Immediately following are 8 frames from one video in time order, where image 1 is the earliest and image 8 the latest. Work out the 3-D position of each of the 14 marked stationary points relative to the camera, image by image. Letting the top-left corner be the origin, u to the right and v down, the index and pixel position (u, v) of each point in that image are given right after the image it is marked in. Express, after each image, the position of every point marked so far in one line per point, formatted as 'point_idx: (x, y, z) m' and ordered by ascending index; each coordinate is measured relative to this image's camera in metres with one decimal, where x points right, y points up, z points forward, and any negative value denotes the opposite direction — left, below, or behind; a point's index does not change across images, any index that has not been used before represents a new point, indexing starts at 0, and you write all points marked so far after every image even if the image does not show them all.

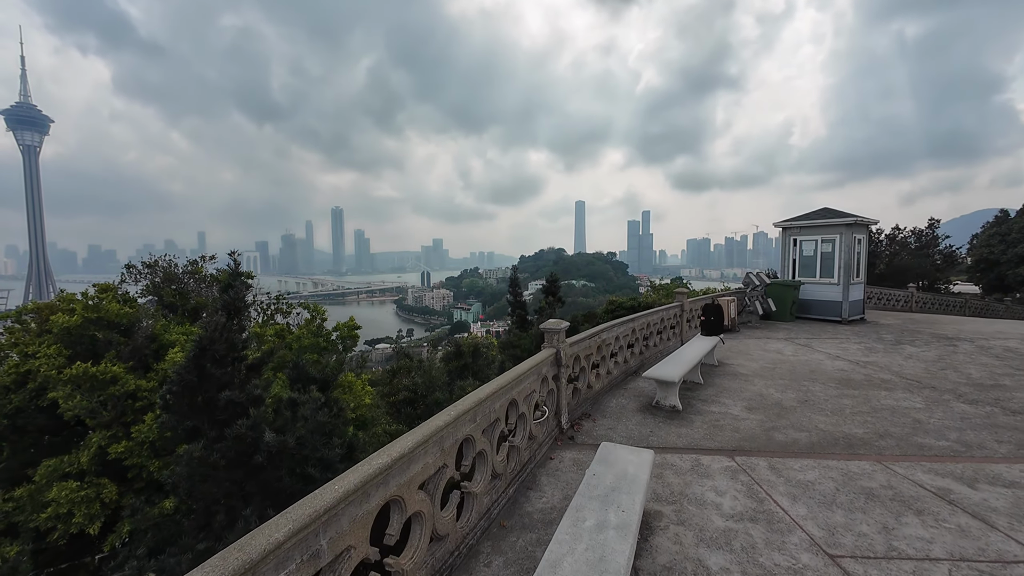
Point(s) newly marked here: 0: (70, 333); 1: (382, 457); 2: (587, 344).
0: (-11.1, -1.1, +10.6) m
1: (-0.6, -0.8, +1.9) m
2: (+0.9, -0.7, +4.9) m
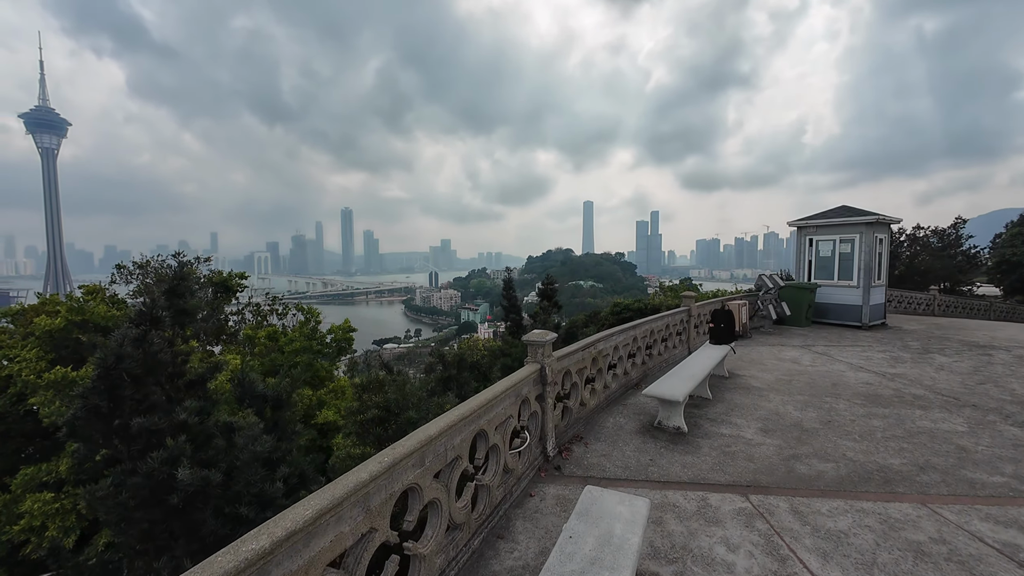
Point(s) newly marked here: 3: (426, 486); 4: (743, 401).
0: (-11.2, -1.1, +10.2) m
1: (-0.8, -0.8, +1.4) m
2: (+0.7, -0.7, +4.4) m
3: (-0.4, -1.0, +2.2) m
4: (+2.9, -1.4, +5.3) m
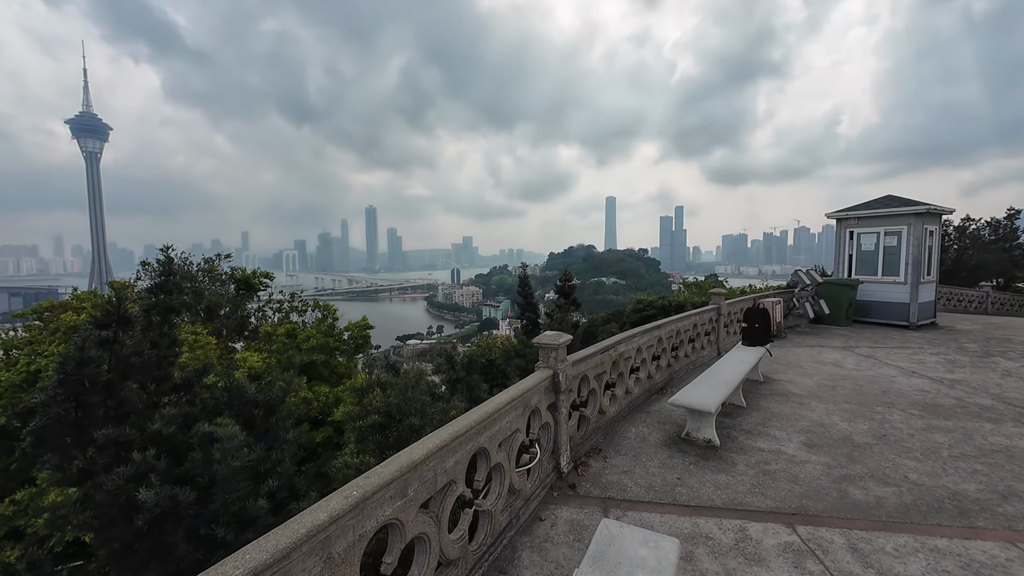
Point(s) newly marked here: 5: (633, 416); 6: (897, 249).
0: (-10.7, -1.1, +10.4) m
1: (-0.9, -0.8, +1.1) m
2: (+0.8, -0.7, +4.0) m
3: (-0.5, -1.0, +1.9) m
4: (+3.1, -1.4, +4.8) m
5: (+1.3, -1.4, +4.6) m
6: (+9.1, +0.9, +9.9) m
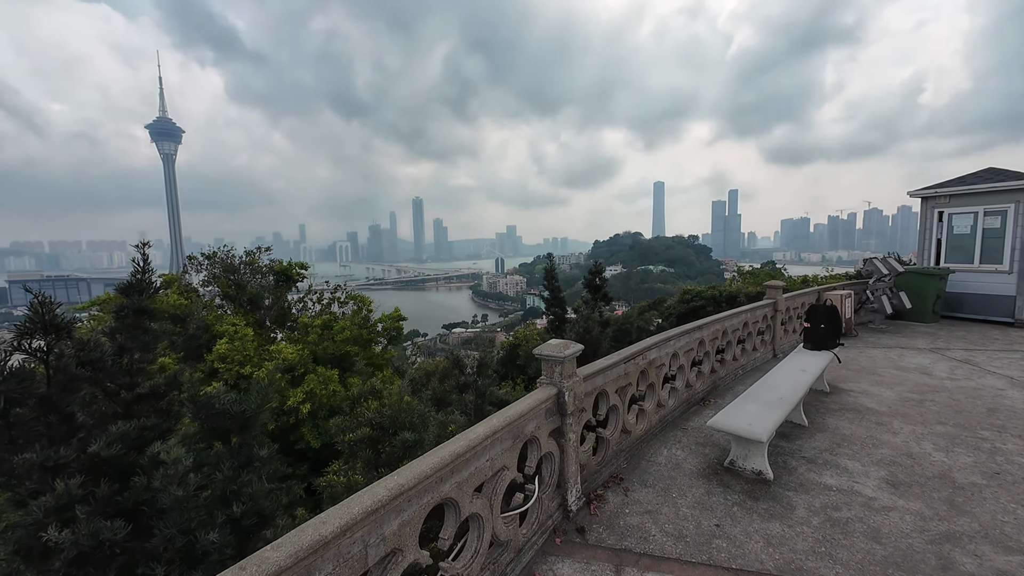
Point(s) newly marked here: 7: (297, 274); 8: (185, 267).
0: (-10.0, -0.9, +10.9) m
1: (-1.1, -0.9, +0.6) m
2: (+0.8, -0.7, +3.3) m
3: (-0.6, -1.0, +1.4) m
4: (+3.2, -1.3, +3.9) m
5: (+1.4, -1.3, +3.9) m
6: (+9.7, +1.1, +8.3) m
7: (-7.9, +0.5, +15.5) m
8: (-11.0, +0.7, +14.1) m
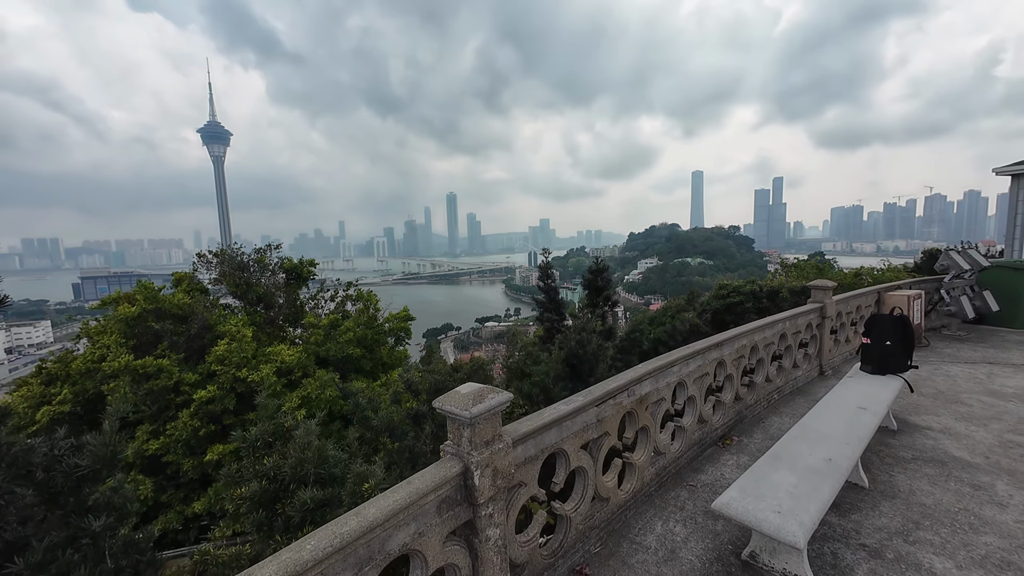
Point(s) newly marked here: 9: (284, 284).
0: (-9.8, -0.9, +10.8) m
1: (-1.8, -1.0, -0.2) m
2: (+0.4, -0.7, +2.3) m
3: (-1.2, -1.2, +0.5) m
4: (+2.8, -1.4, +2.8) m
5: (+1.0, -1.4, +2.9) m
6: (+9.6, +1.1, +6.6) m
7: (-7.3, +0.6, +15.1) m
8: (-10.5, +0.8, +14.0) m
9: (-8.0, +0.1, +14.7) m
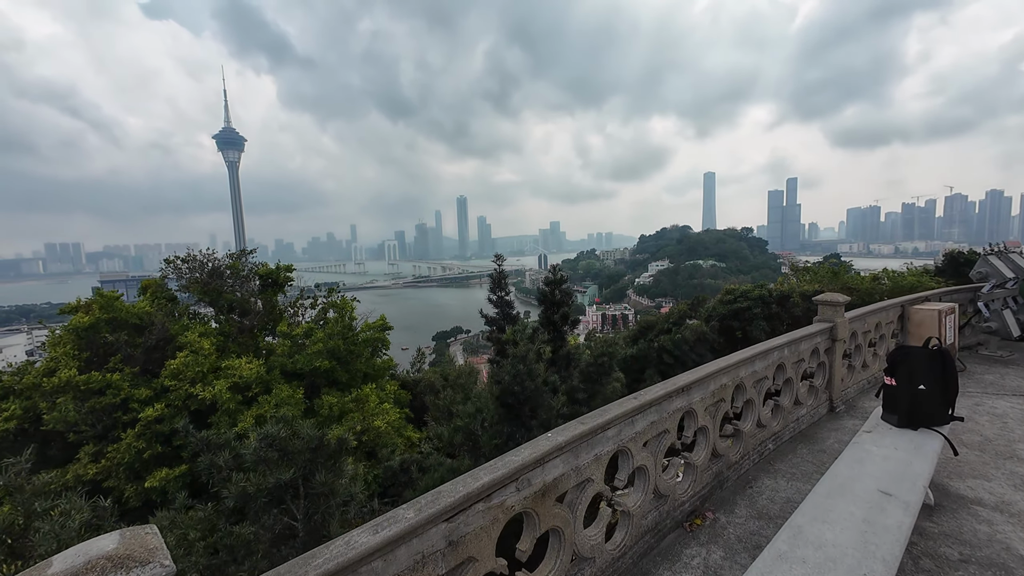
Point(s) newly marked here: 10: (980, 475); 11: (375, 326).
0: (-10.3, -1.1, +10.1) m
1: (-2.5, -1.1, -1.1) m
2: (-0.3, -0.9, +1.4) m
3: (-2.0, -1.3, -0.4) m
4: (+2.1, -1.5, +1.8) m
5: (+0.3, -1.5, +1.9) m
6: (+9.0, +1.0, +5.5) m
7: (-7.7, +0.4, +14.4) m
8: (-10.9, +0.5, +13.3) m
9: (-8.4, -0.1, +14.0) m
10: (+3.3, -1.3, +3.0) m
11: (-4.1, -1.1, +13.1) m
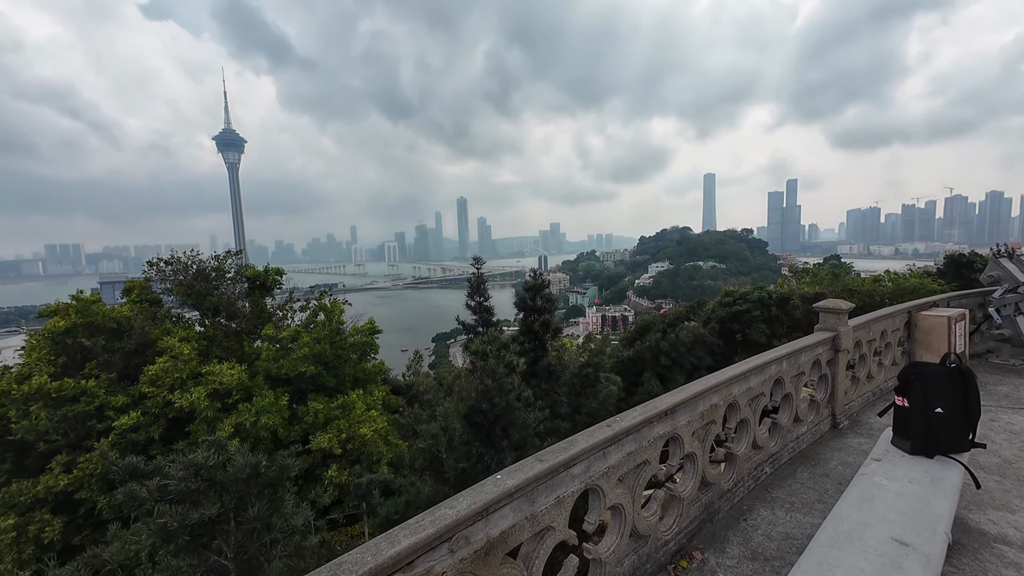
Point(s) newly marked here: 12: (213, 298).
0: (-10.5, -1.2, +9.8) m
1: (-2.8, -1.1, -1.4) m
2: (-0.6, -0.9, +1.1) m
3: (-2.2, -1.3, -0.7) m
4: (+1.9, -1.6, +1.4) m
5: (+0.1, -1.6, +1.6) m
6: (+8.8, +0.9, +5.1) m
7: (-8.0, +0.3, +14.1) m
8: (-11.2, +0.5, +13.0) m
9: (-8.6, -0.2, +13.7) m
10: (+3.1, -1.4, +2.7) m
11: (-4.4, -1.2, +12.7) m
12: (-9.0, -0.3, +12.7) m
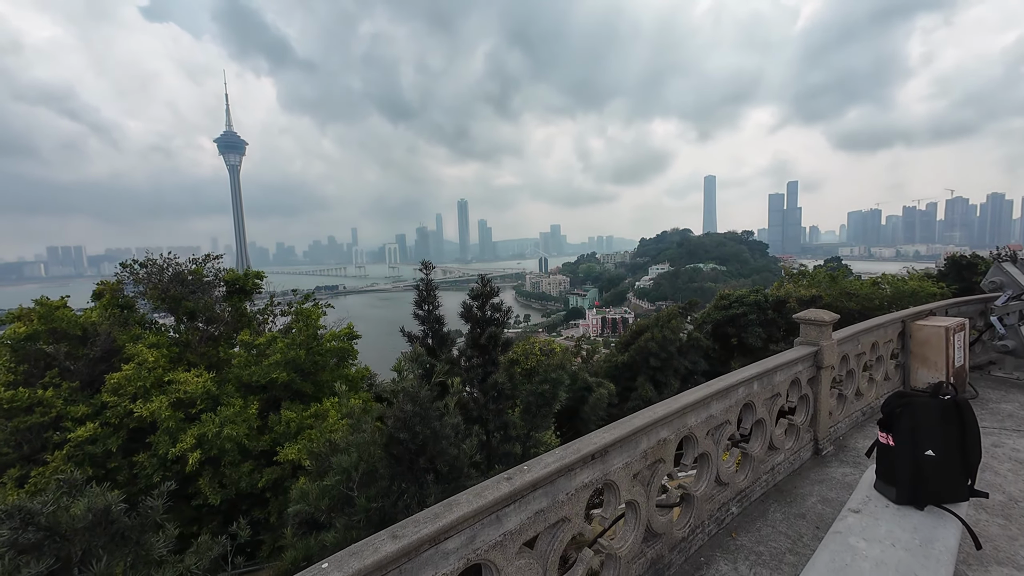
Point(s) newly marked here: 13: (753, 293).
0: (-10.9, -1.3, +9.4) m
1: (-3.2, -1.2, -1.8) m
2: (-1.0, -1.0, +0.6) m
3: (-2.7, -1.4, -1.1) m
4: (+1.4, -1.6, +1.0) m
5: (-0.4, -1.7, +1.2) m
6: (+8.3, +0.9, +4.7) m
7: (-8.4, +0.2, +13.7) m
8: (-11.6, +0.3, +12.6) m
9: (-9.1, -0.3, +13.3) m
10: (+2.7, -1.4, +2.3) m
11: (-4.8, -1.3, +12.3) m
12: (-9.4, -0.4, +12.3) m
13: (+10.1, -0.3, +17.7) m
